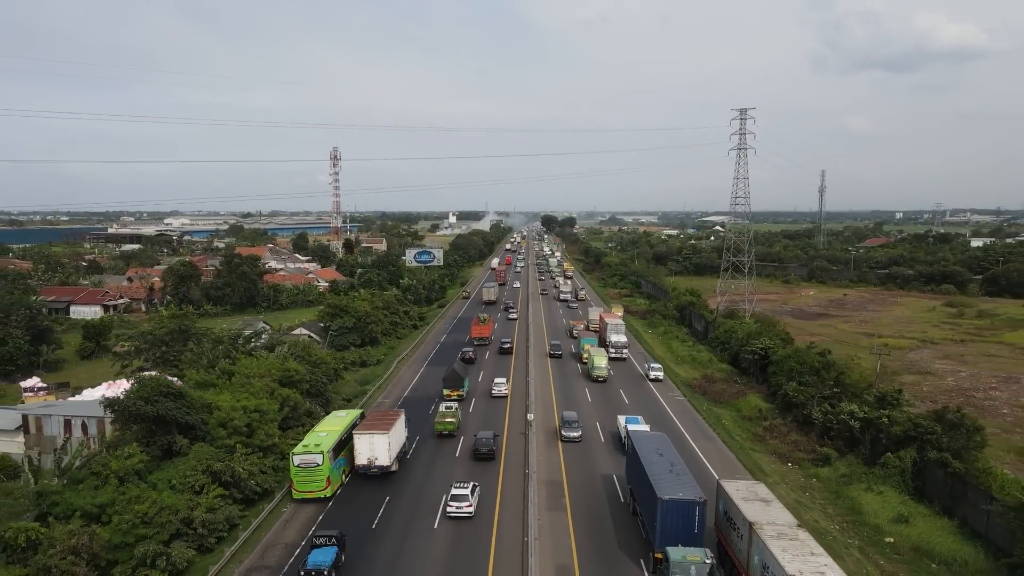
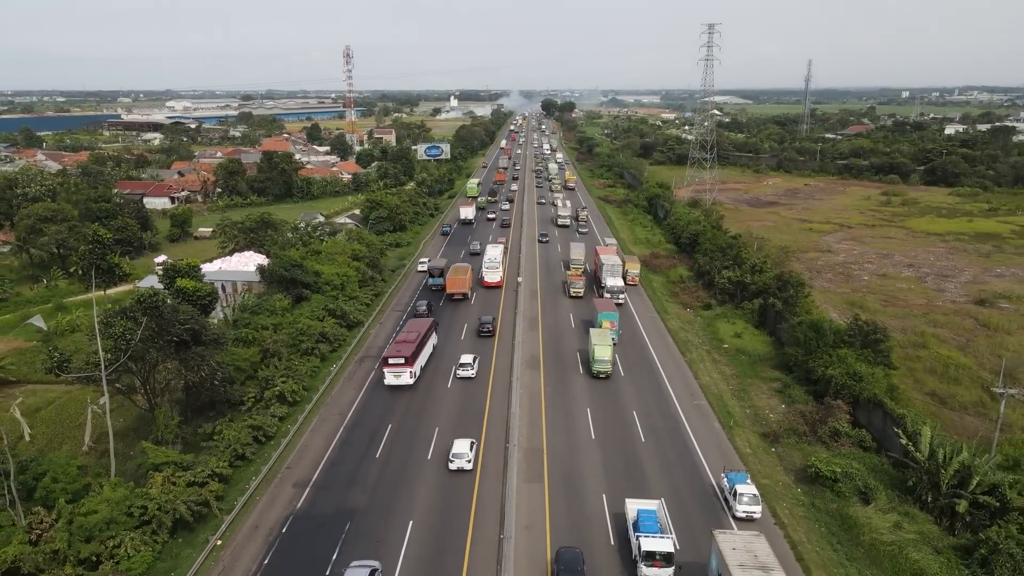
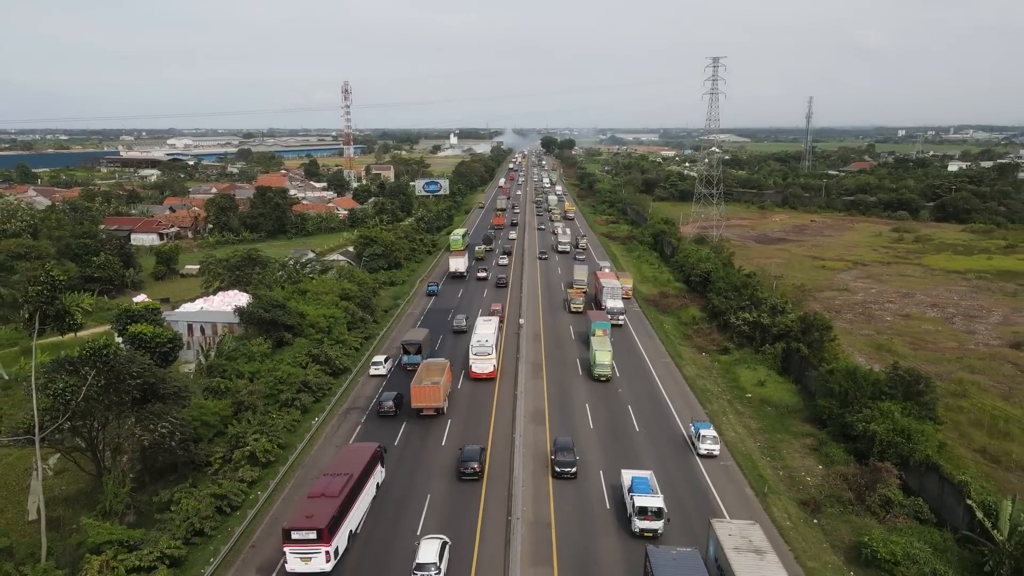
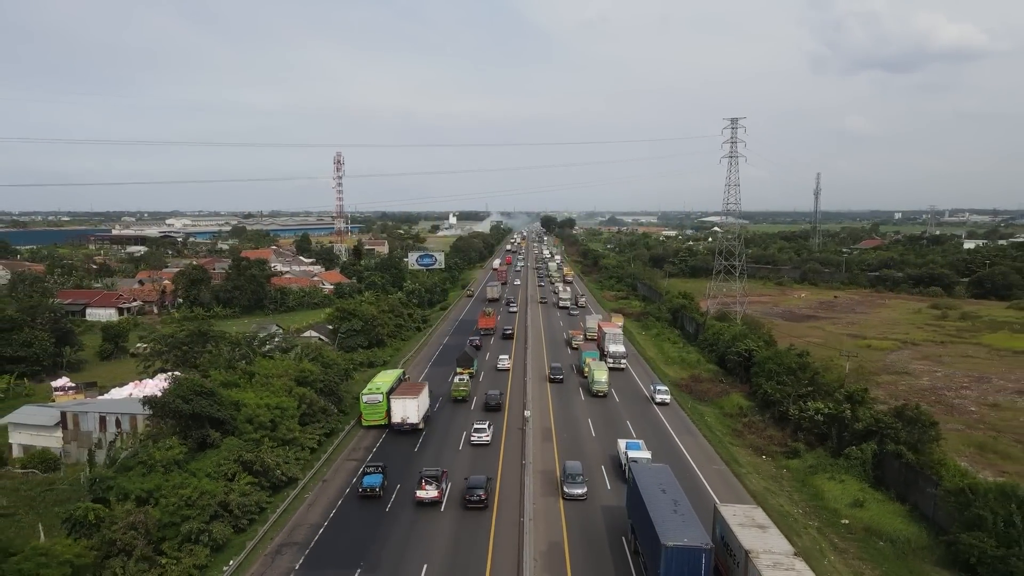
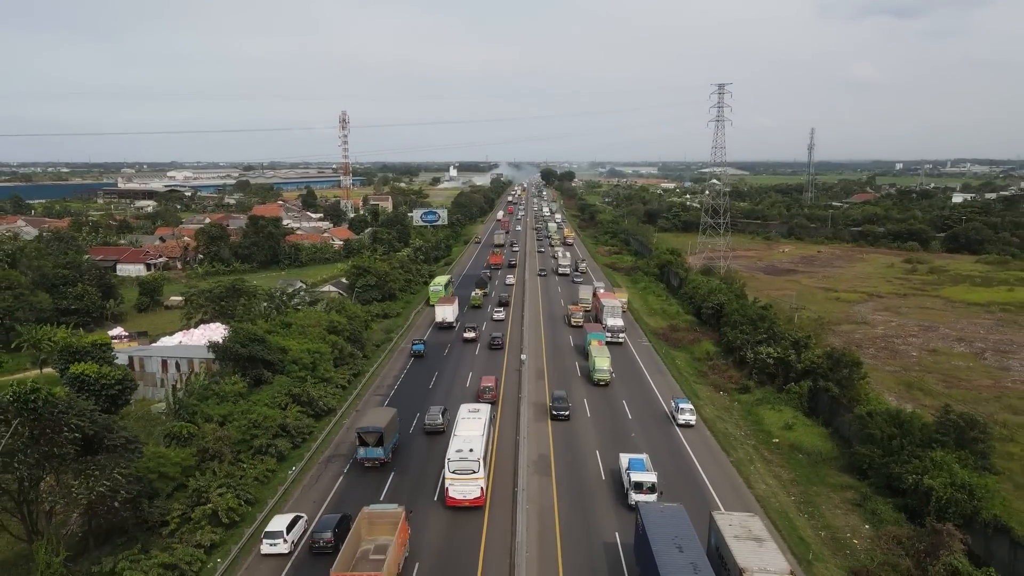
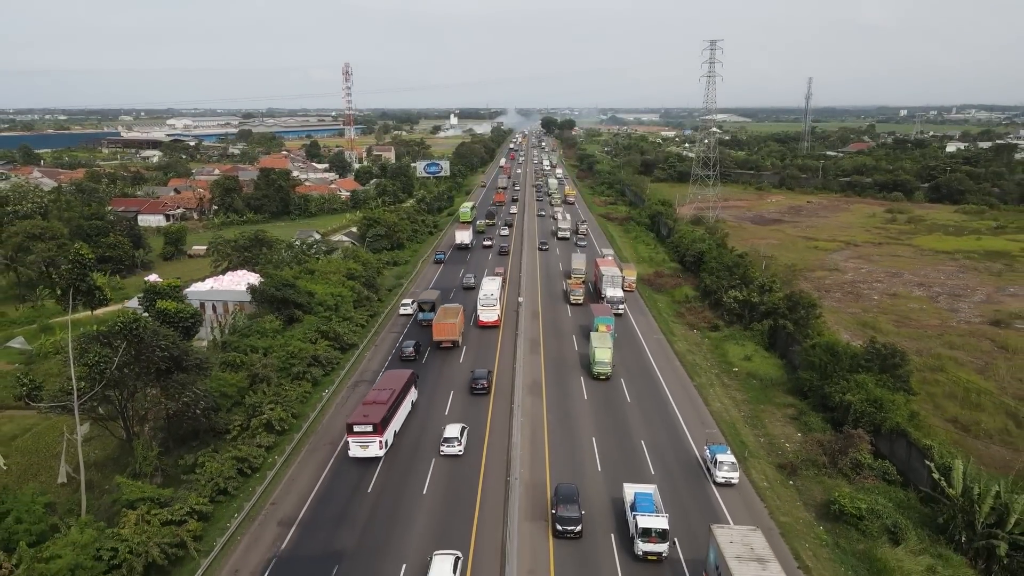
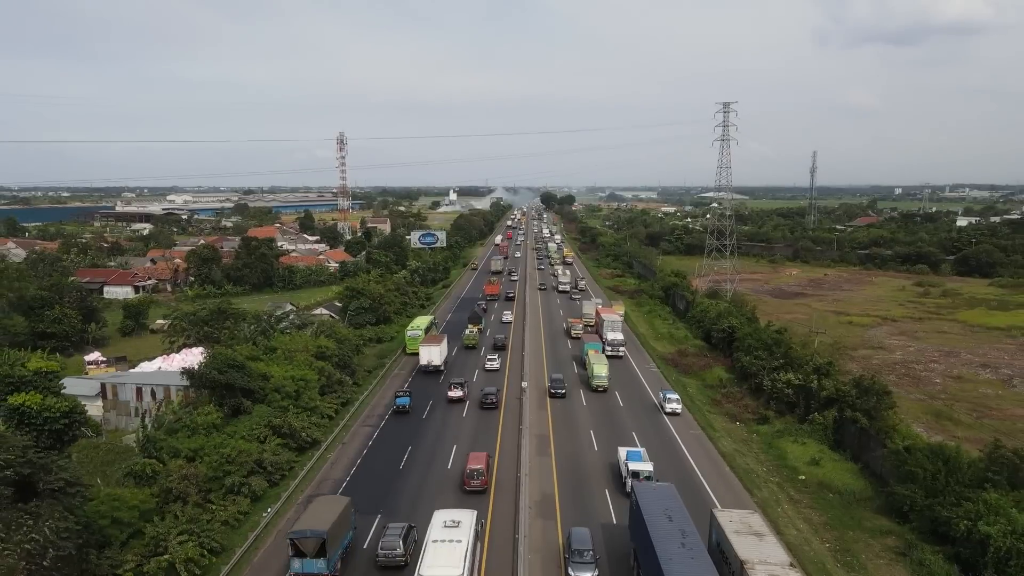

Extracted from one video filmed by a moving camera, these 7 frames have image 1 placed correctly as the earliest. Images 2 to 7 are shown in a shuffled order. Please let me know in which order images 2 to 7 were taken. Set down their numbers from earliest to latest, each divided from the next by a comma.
4, 7, 5, 3, 6, 2
